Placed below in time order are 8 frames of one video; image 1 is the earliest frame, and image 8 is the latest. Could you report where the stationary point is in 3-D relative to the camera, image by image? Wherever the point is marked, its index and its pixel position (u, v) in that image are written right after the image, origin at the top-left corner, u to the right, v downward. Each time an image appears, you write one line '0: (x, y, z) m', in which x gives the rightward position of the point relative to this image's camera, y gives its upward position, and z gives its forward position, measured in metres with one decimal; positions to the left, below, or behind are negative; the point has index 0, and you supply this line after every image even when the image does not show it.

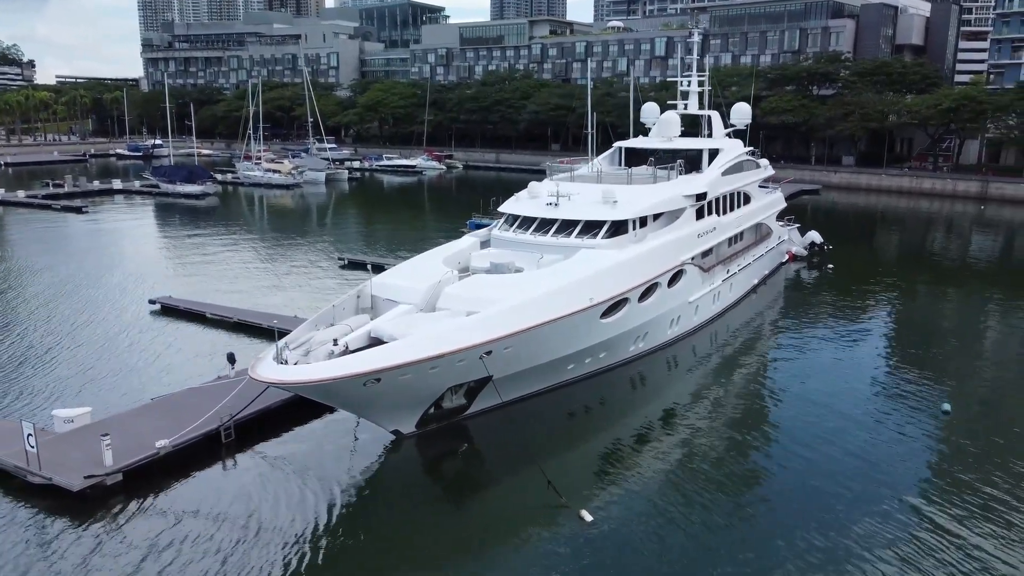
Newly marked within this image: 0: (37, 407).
0: (-8.5, -2.0, +13.9) m
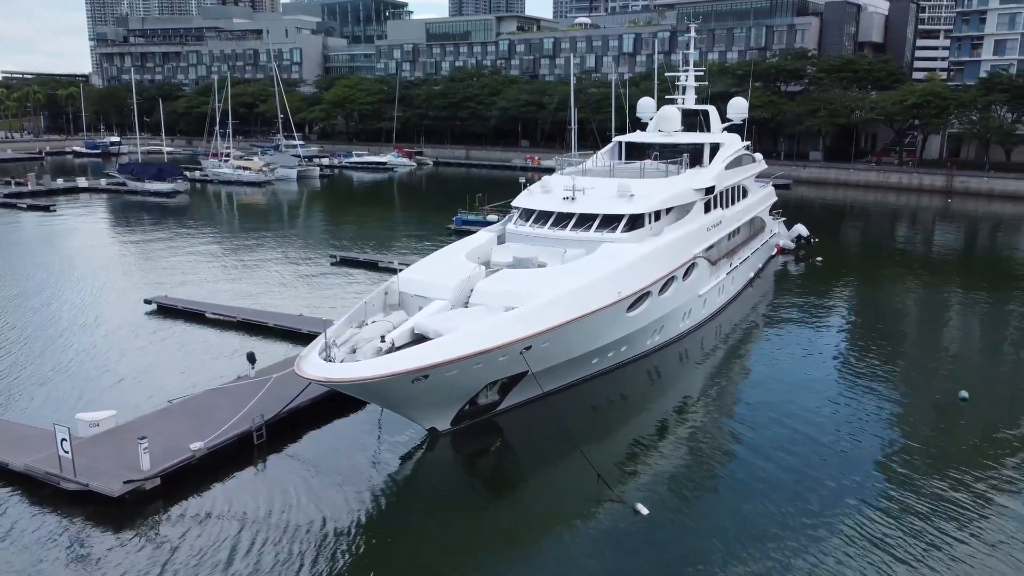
0: (-8.0, -2.0, +13.4) m
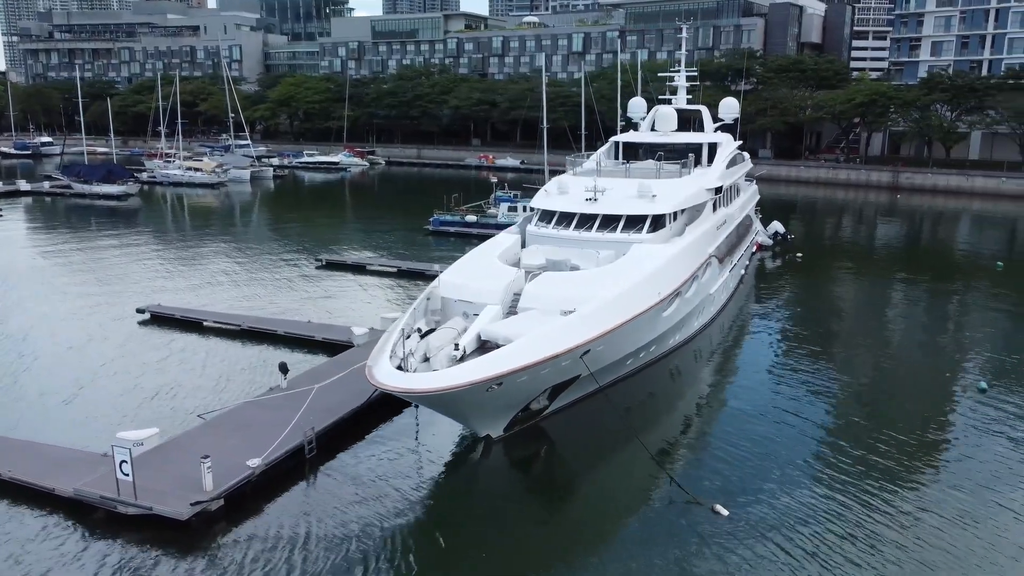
0: (-7.2, -2.2, +12.6) m
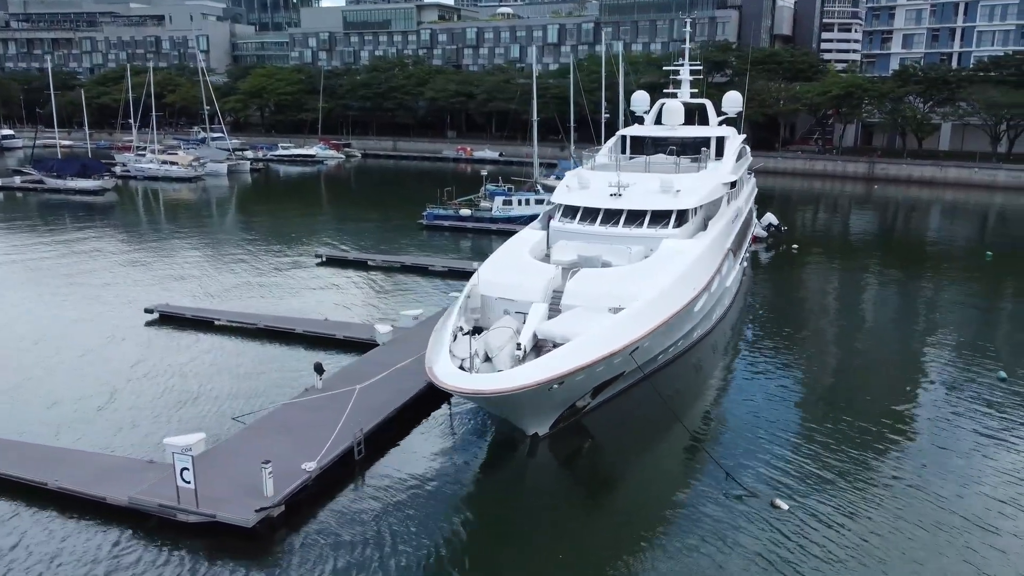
0: (-6.5, -2.2, +12.3) m
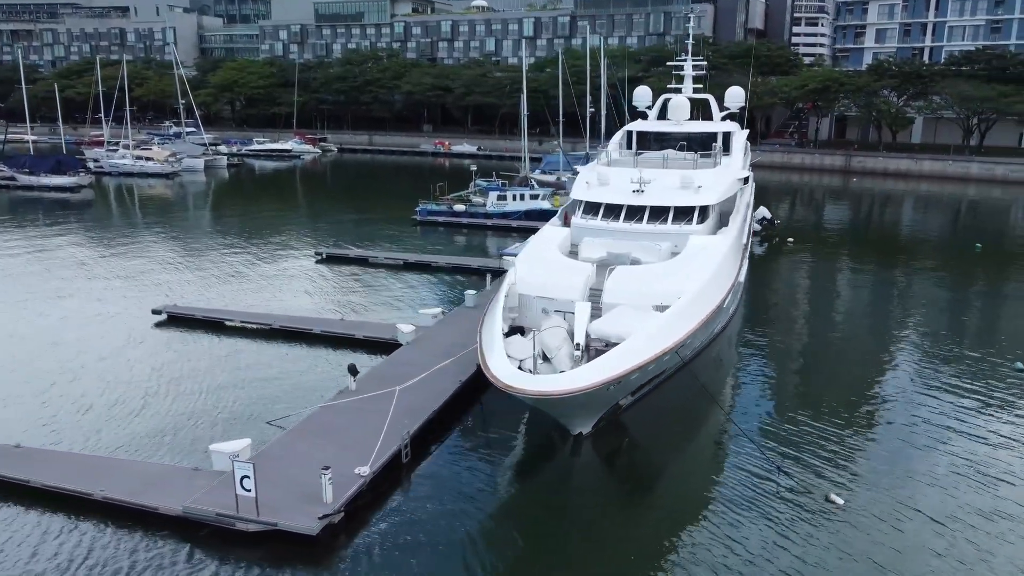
0: (-5.8, -2.3, +12.0) m
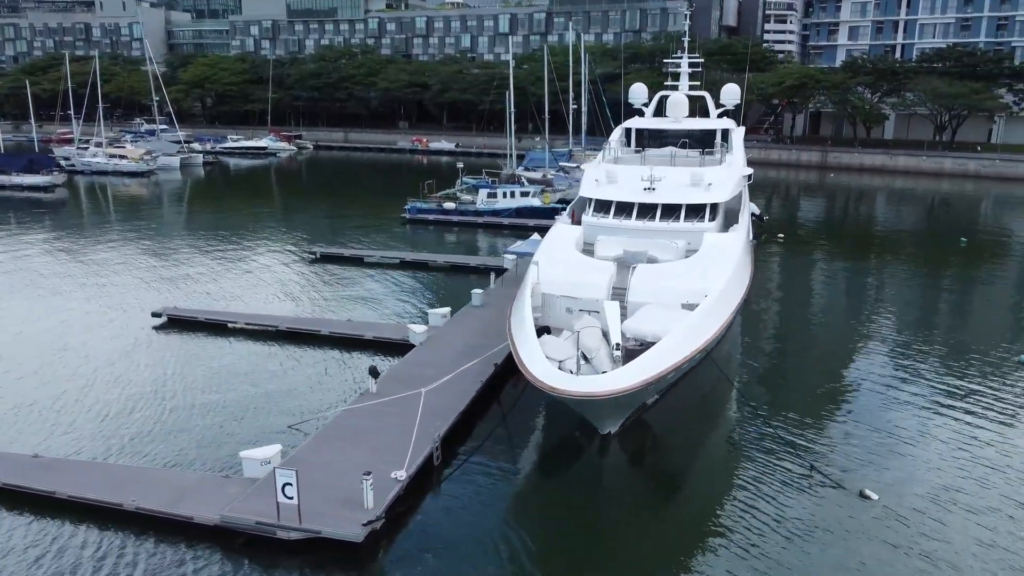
0: (-5.3, -2.3, +11.7) m
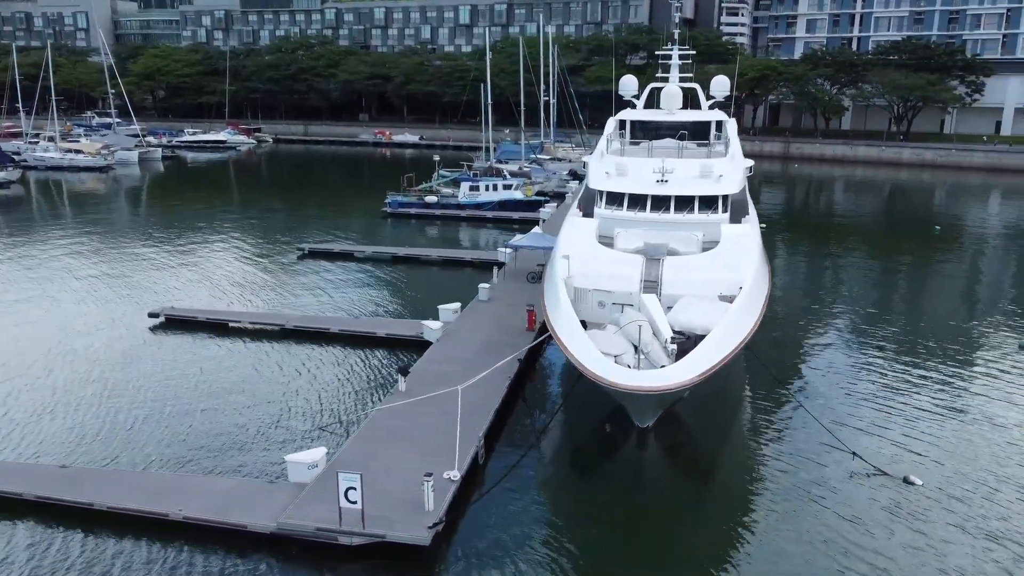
0: (-4.7, -2.3, +11.3) m
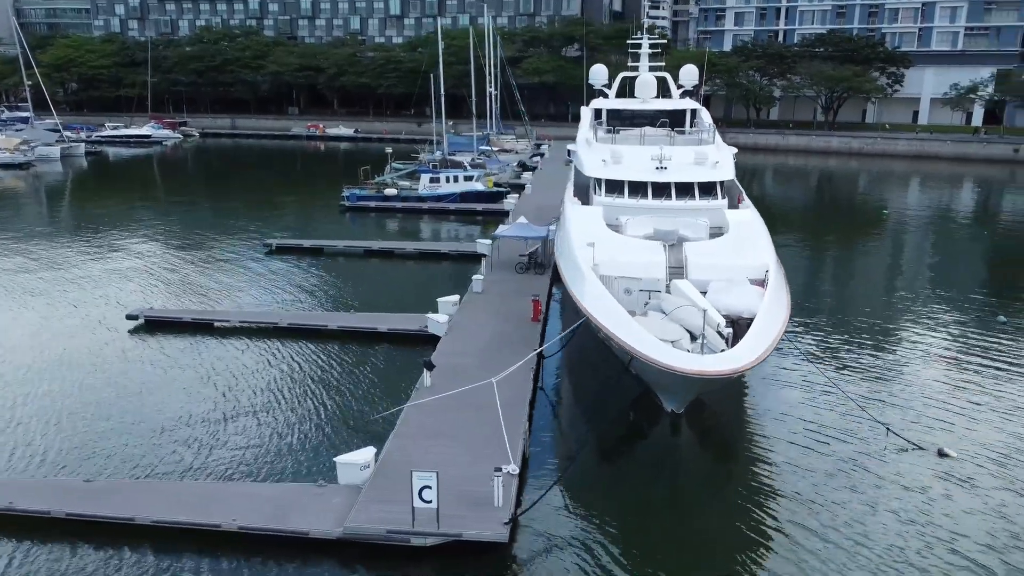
0: (-4.0, -2.3, +10.7) m
